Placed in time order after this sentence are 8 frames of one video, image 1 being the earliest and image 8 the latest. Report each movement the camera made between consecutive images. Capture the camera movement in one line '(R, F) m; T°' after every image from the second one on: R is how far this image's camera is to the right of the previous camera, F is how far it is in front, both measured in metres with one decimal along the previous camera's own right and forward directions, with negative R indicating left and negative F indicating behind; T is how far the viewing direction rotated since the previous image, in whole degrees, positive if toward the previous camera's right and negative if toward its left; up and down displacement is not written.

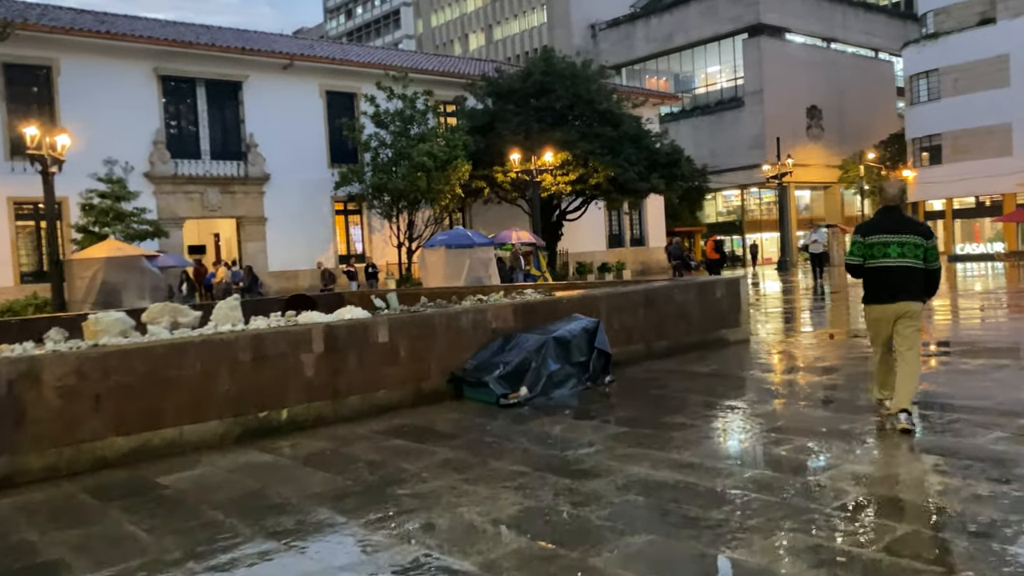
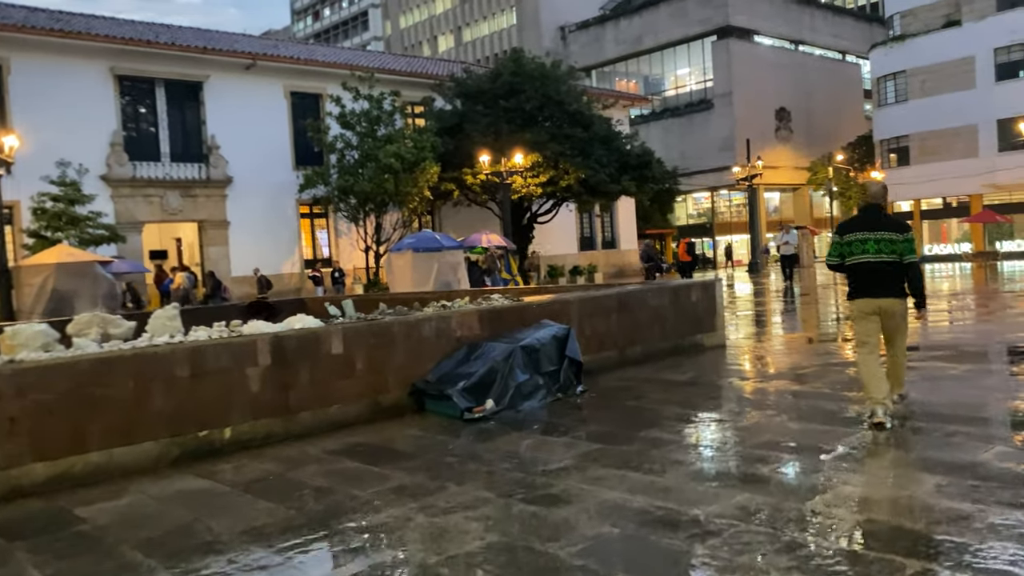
(+0.1, +0.4) m; +2°
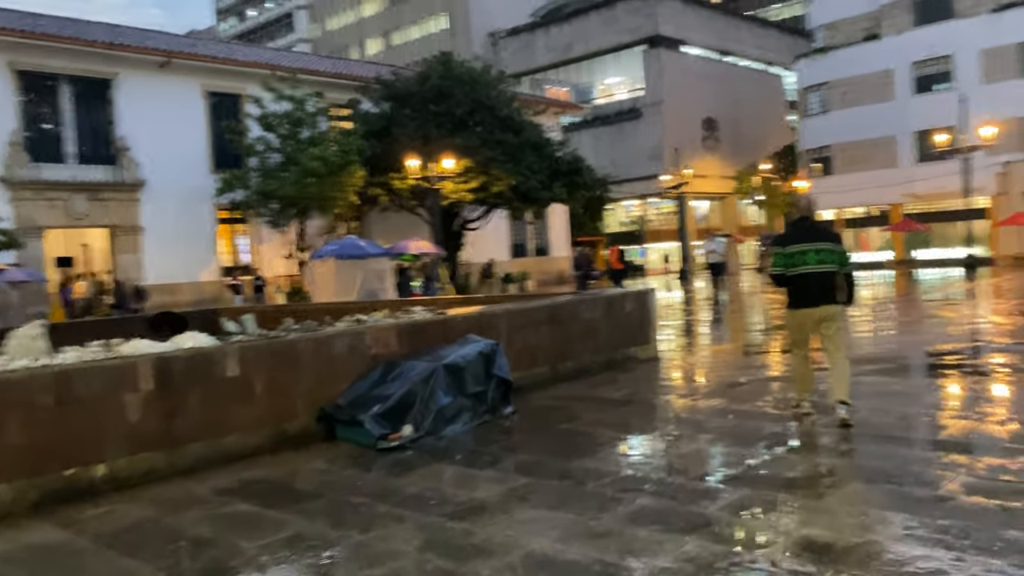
(+0.1, +0.6) m; +5°
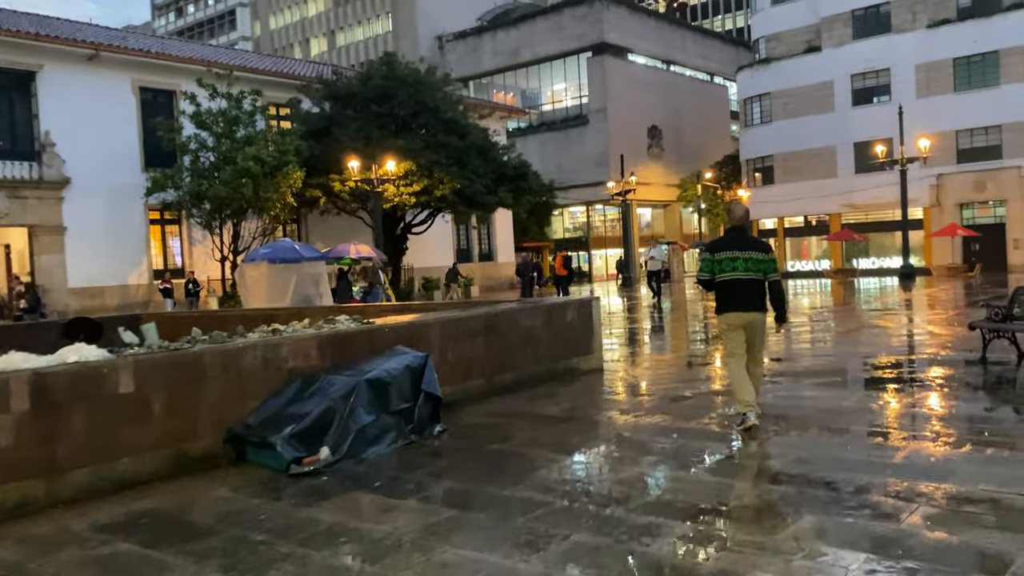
(+0.1, +0.4) m; +4°
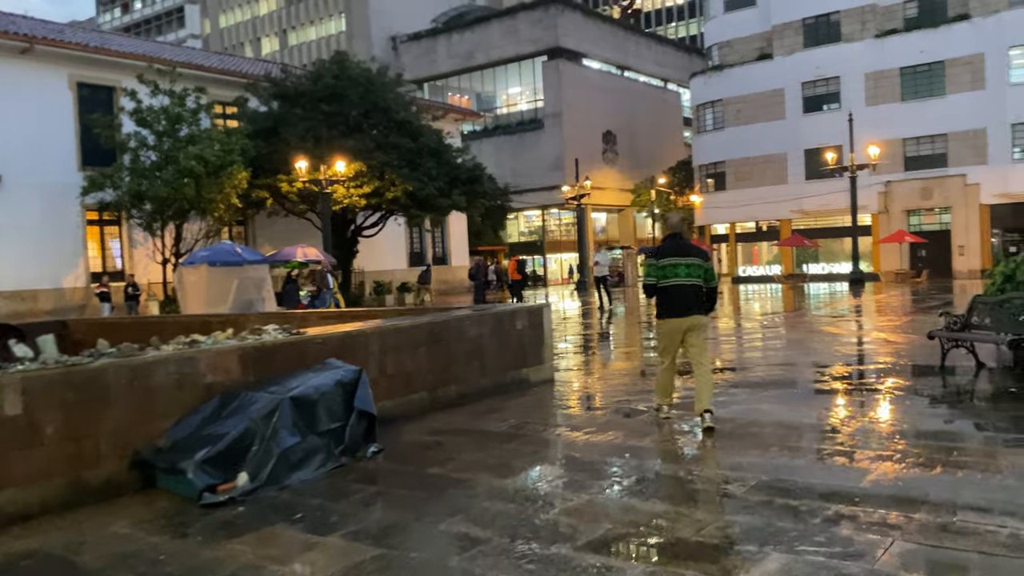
(+0.1, +0.4) m; +3°
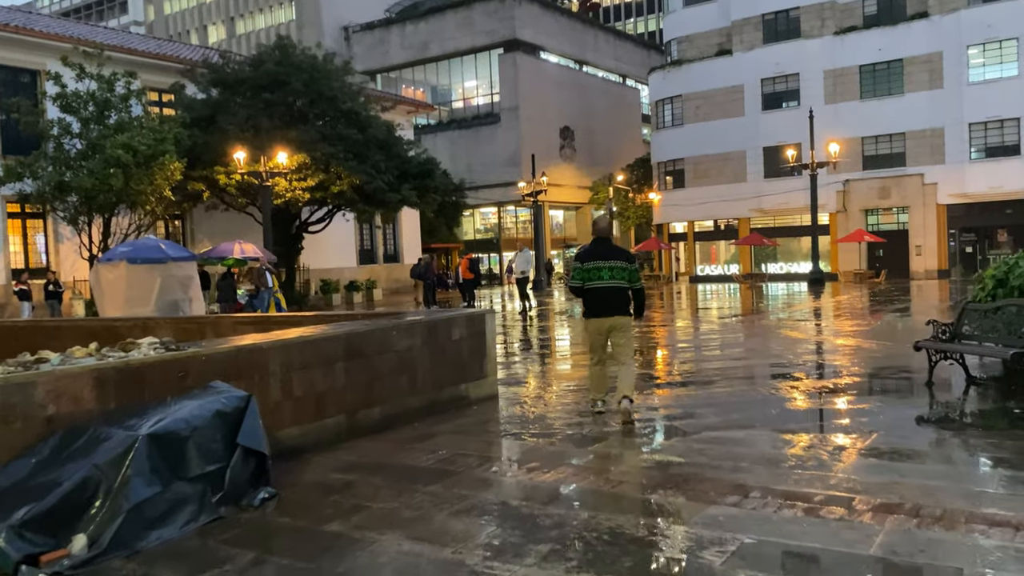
(+0.2, +1.0) m; +3°
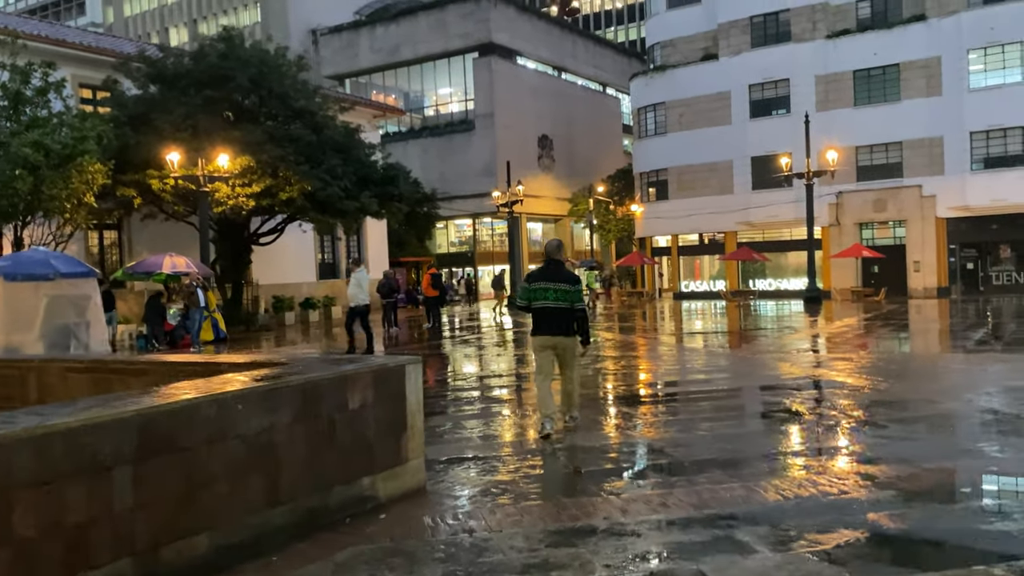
(+0.2, +2.4) m; +1°
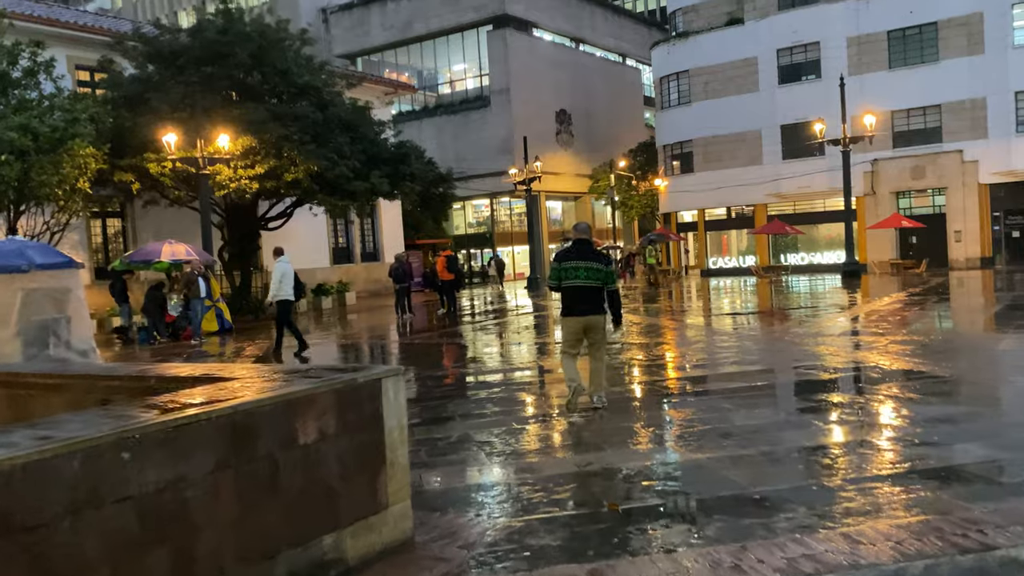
(0.0, +1.2) m; -2°
